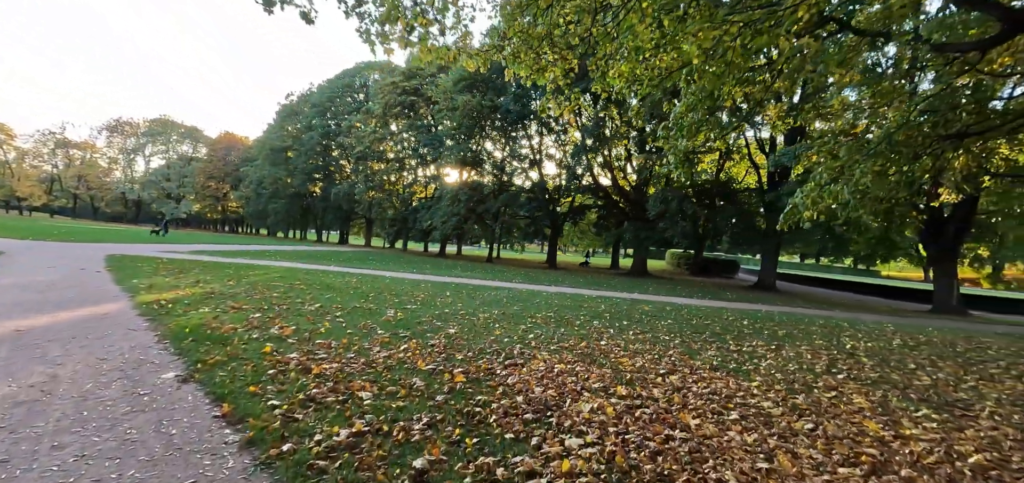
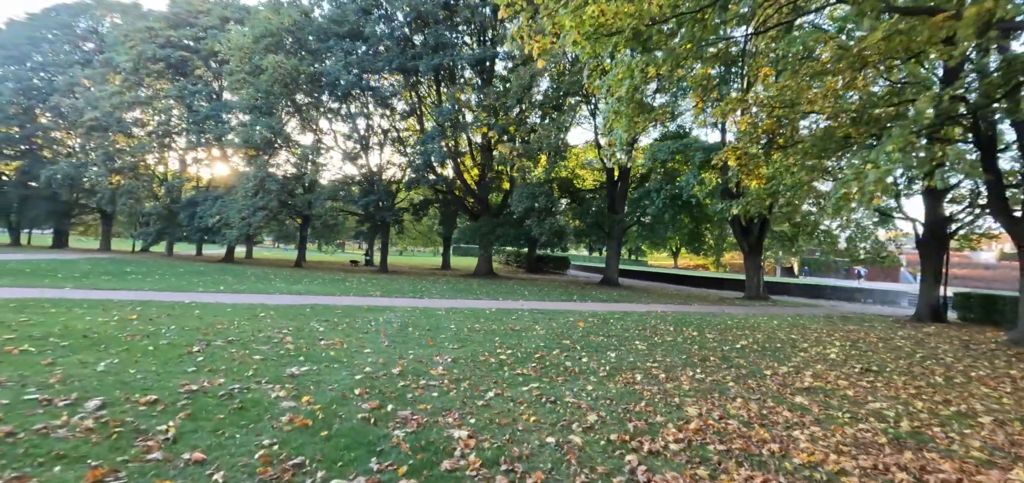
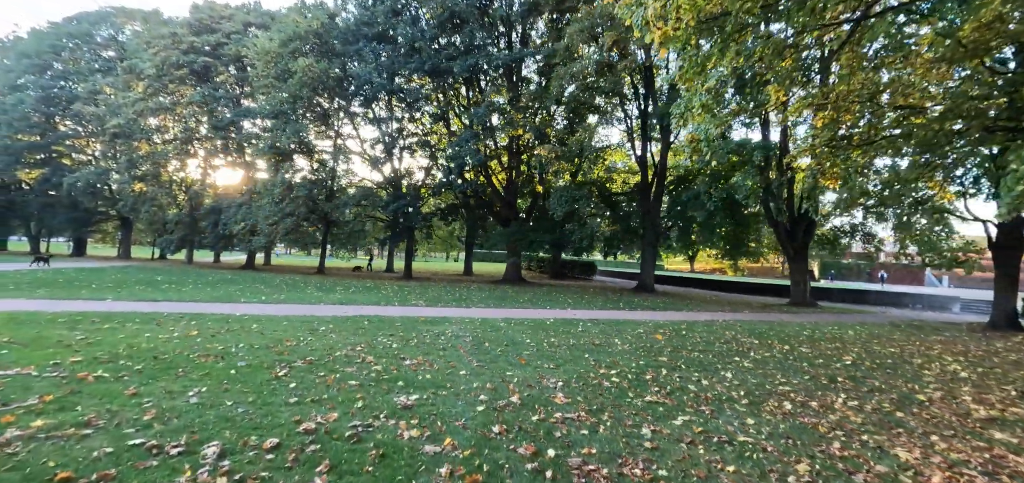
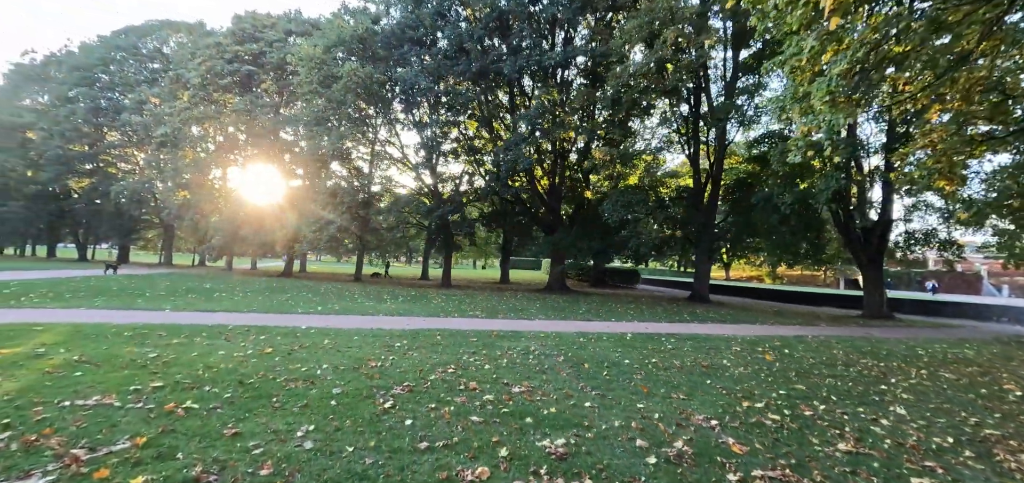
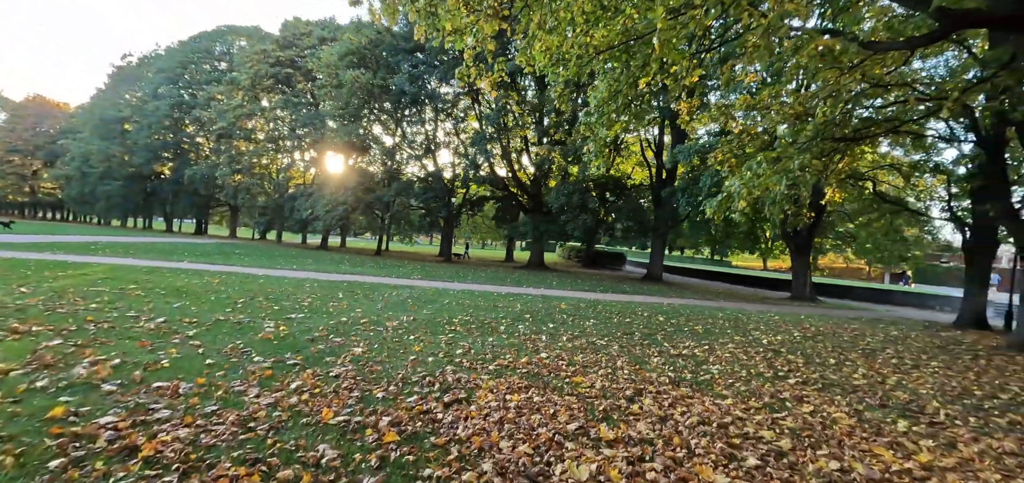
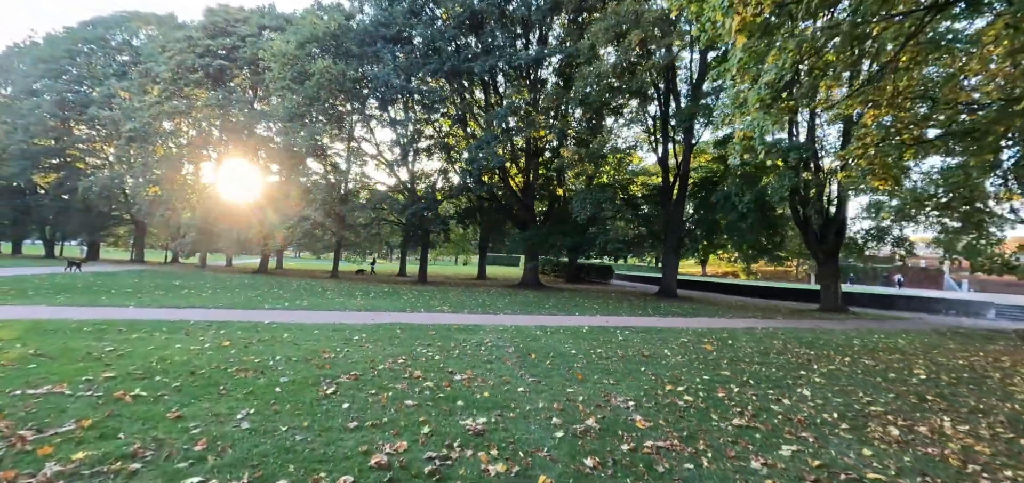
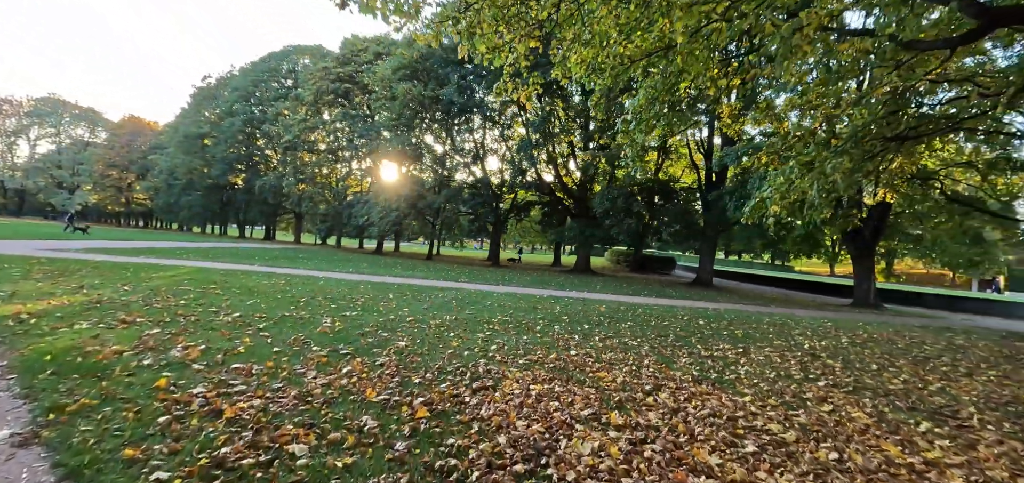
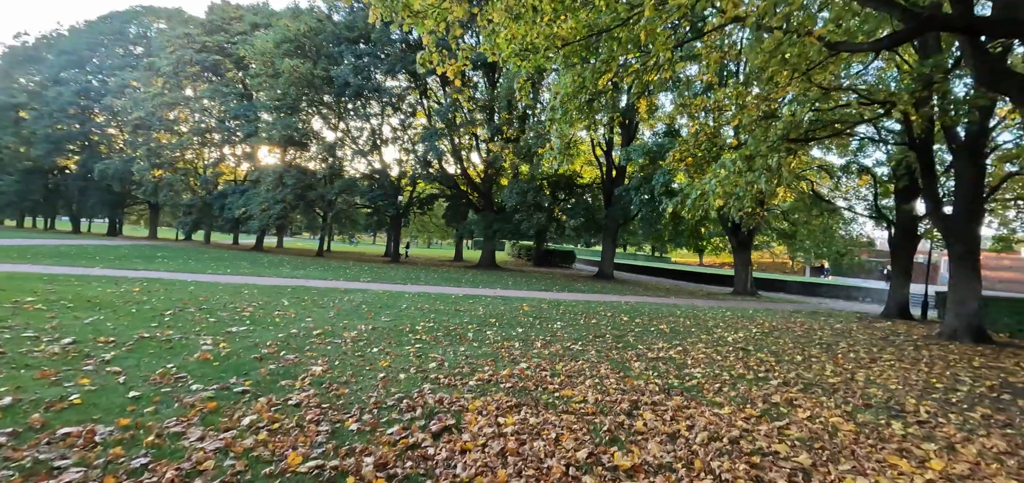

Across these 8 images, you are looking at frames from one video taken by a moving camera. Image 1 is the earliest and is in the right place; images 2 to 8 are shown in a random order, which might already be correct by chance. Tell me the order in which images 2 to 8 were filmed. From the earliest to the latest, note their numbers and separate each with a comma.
7, 5, 8, 2, 3, 6, 4
